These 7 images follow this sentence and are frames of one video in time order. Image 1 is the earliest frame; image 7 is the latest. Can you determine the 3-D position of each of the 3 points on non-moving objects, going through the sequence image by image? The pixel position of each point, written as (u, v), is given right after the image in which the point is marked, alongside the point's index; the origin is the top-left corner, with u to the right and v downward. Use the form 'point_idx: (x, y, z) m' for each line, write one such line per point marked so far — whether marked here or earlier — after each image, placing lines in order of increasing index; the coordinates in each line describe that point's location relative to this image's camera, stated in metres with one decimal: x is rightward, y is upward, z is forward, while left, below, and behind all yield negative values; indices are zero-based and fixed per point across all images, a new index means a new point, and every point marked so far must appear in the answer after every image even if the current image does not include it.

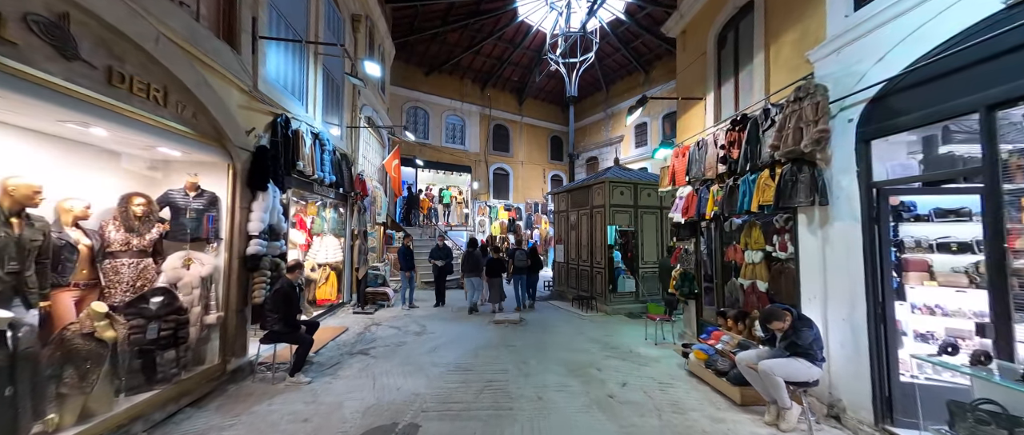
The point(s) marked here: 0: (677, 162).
0: (+2.7, +0.9, +5.7) m
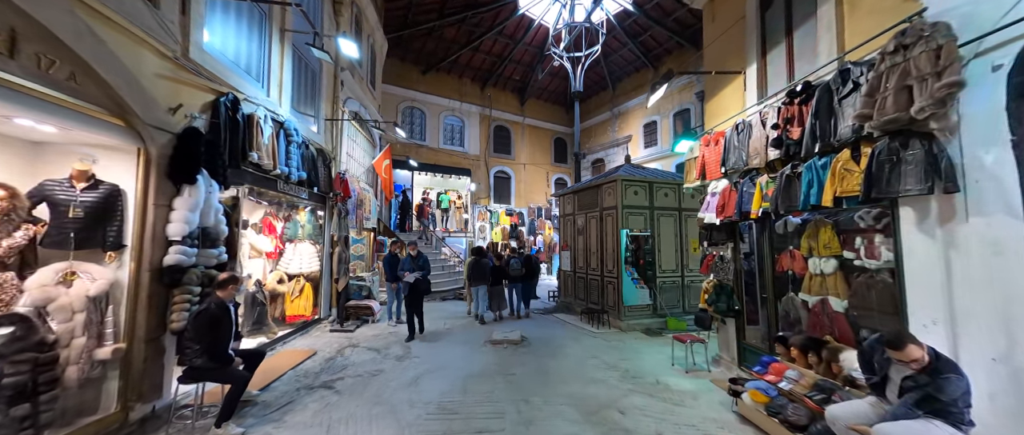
0: (+2.7, +0.9, +4.8) m
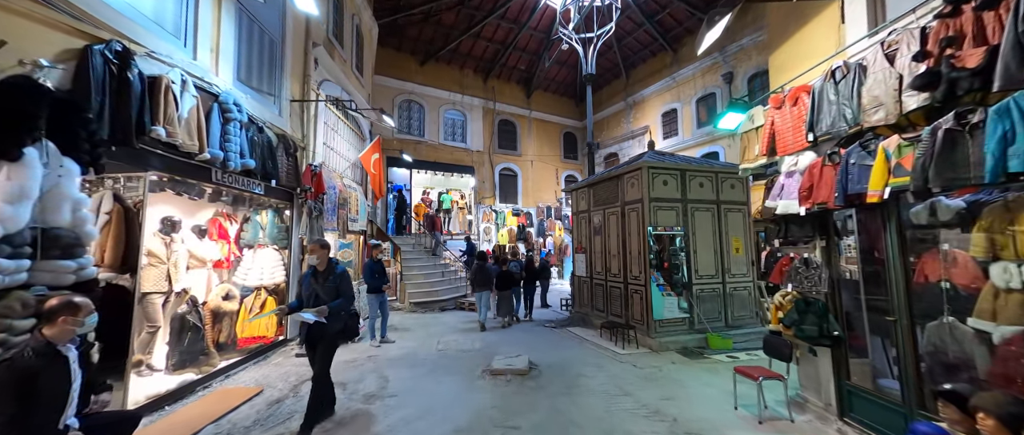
0: (+2.7, +1.0, +3.5) m
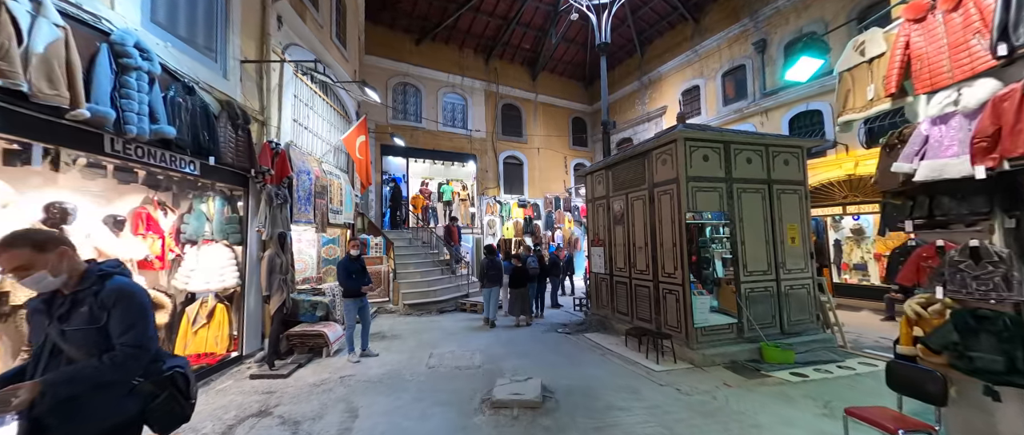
0: (+2.7, +1.2, +2.3) m
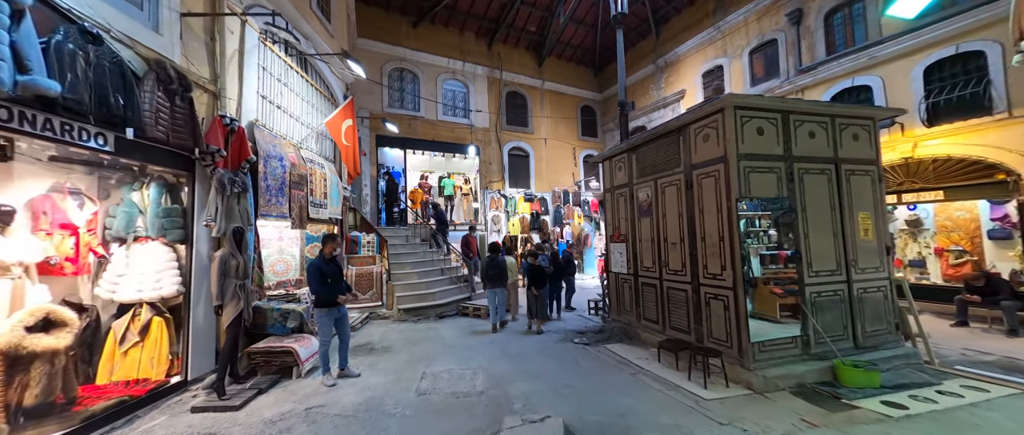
0: (+2.8, +1.4, +1.3) m
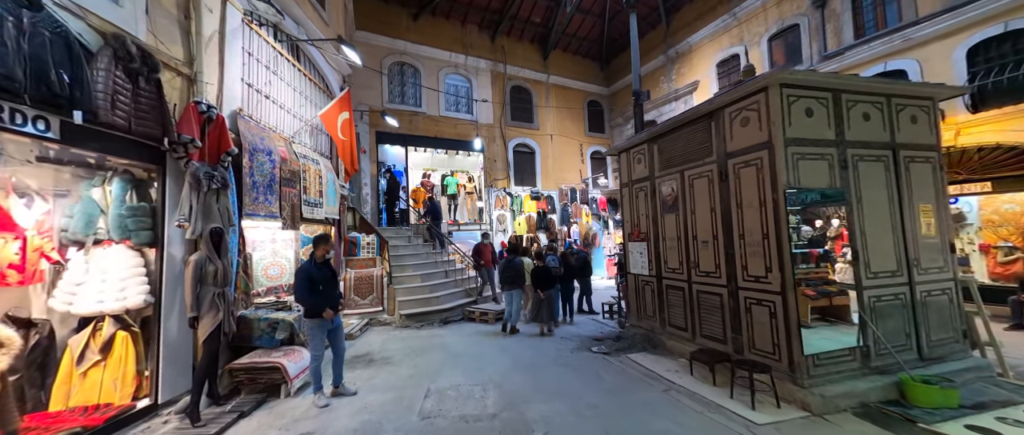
0: (+2.9, +1.4, +0.8) m
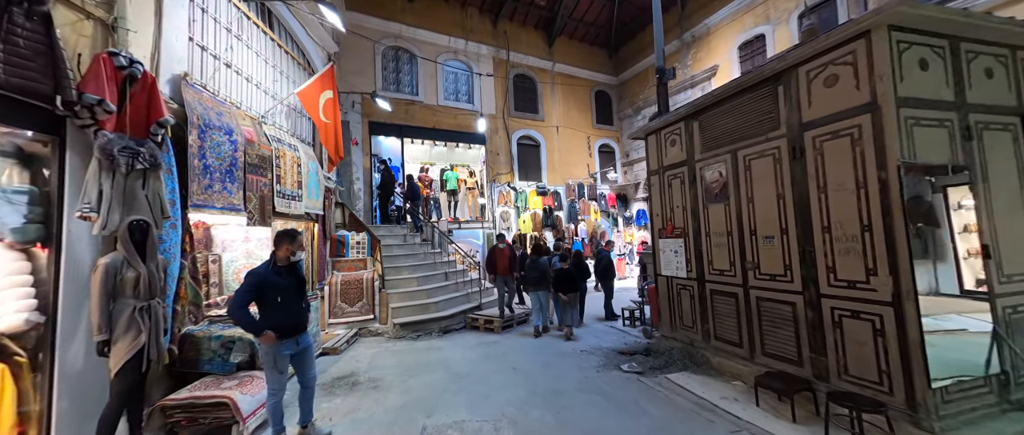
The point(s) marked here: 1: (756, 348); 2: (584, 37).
0: (+3.0, +1.5, -0.1) m
1: (+2.6, -1.4, +3.6) m
2: (+2.9, +7.2, +13.8) m
